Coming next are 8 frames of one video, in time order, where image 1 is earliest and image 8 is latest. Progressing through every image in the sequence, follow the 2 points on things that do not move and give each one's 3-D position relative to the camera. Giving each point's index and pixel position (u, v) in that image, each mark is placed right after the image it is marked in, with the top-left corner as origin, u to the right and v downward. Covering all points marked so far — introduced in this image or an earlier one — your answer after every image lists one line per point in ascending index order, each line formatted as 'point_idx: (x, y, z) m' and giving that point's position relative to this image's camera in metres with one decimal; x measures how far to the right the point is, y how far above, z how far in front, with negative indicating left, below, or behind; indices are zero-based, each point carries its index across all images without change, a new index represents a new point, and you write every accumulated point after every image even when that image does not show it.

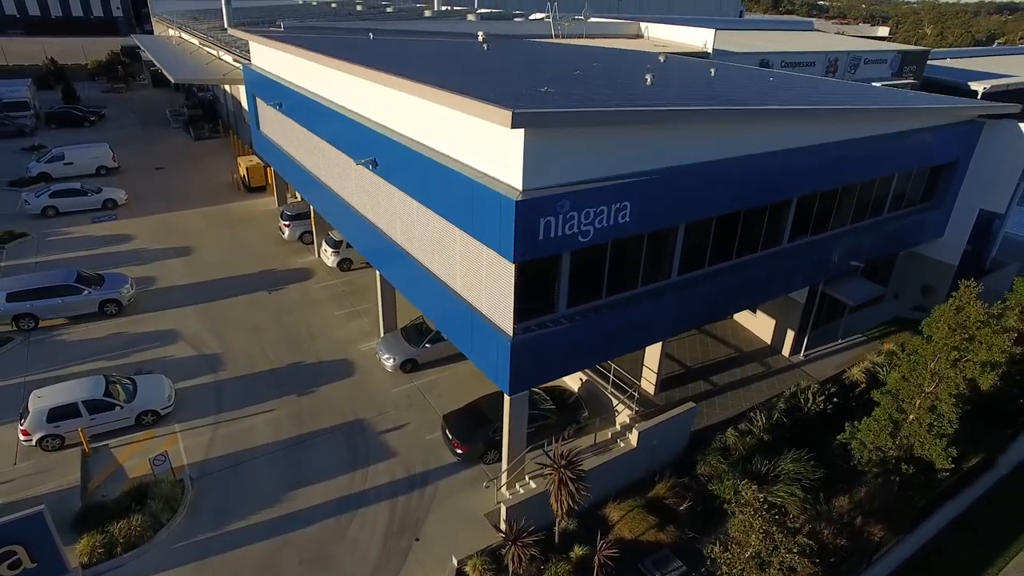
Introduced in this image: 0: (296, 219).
0: (-4.7, +1.5, +14.0) m
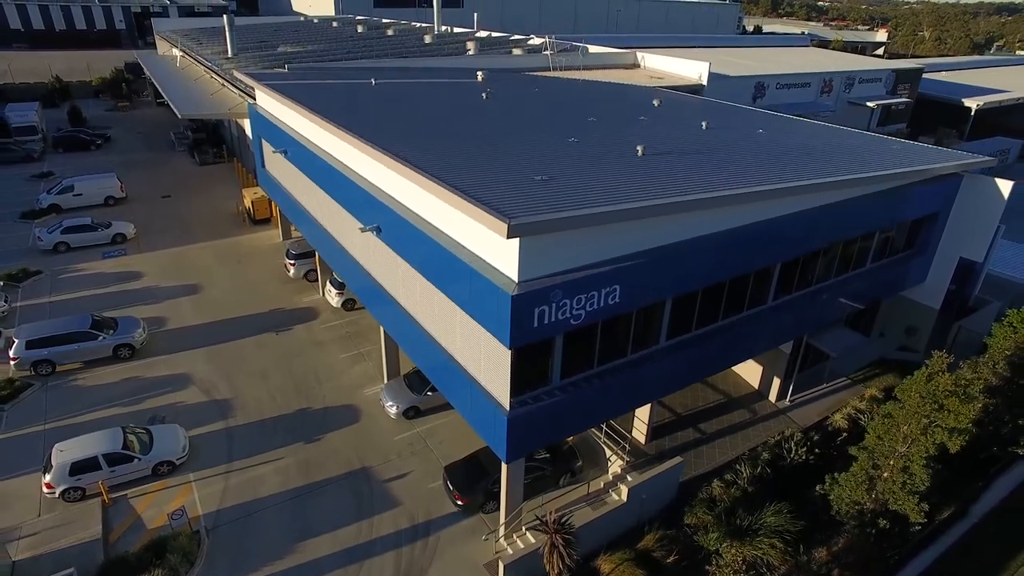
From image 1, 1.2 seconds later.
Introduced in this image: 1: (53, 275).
0: (-4.7, +0.7, +14.4) m
1: (-10.4, +0.3, +14.6) m
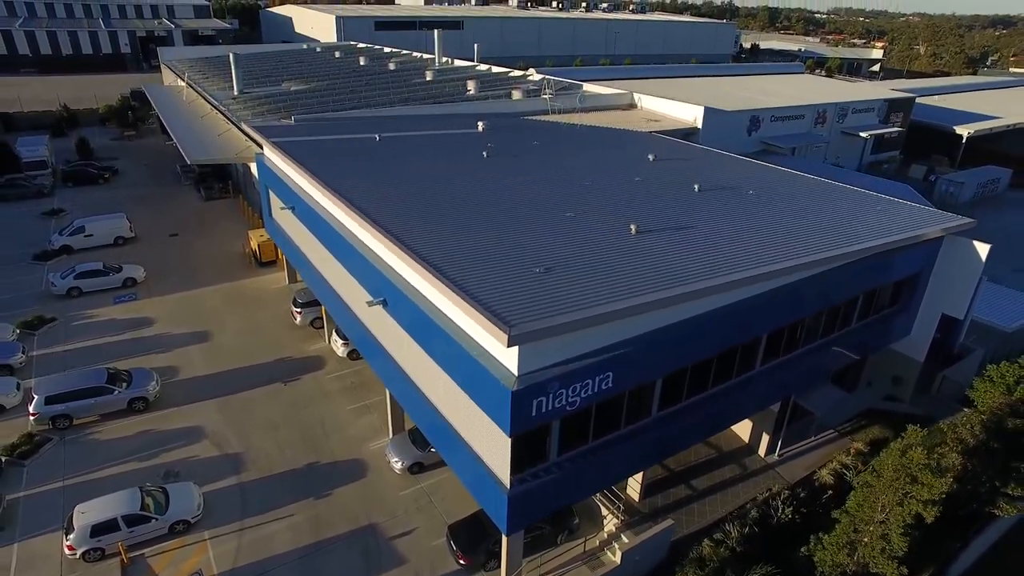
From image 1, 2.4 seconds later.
0: (-4.8, -0.4, +14.9) m
1: (-10.4, -0.8, +15.1) m
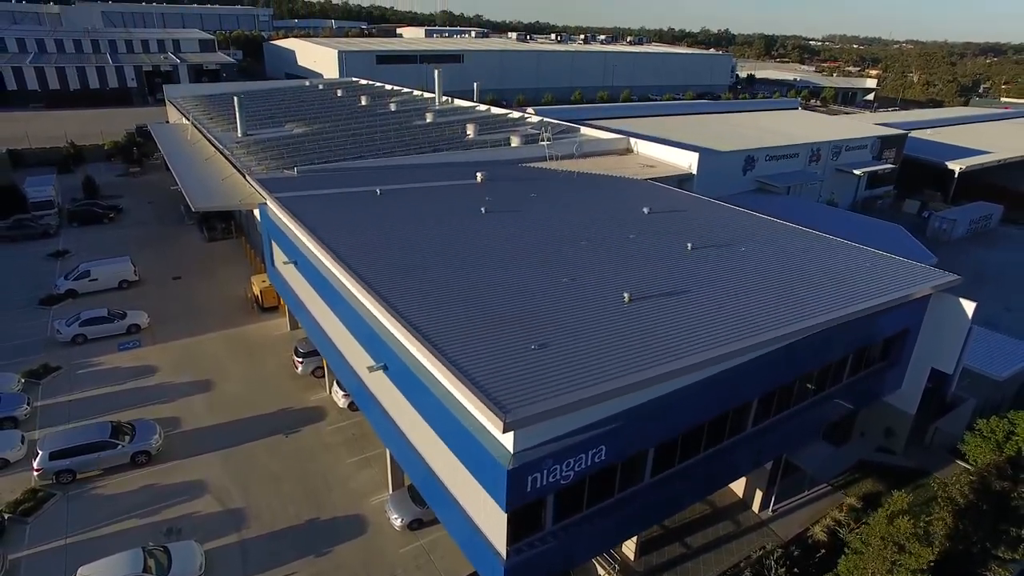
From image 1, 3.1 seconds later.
0: (-4.8, -1.6, +15.1) m
1: (-10.5, -1.9, +15.3) m
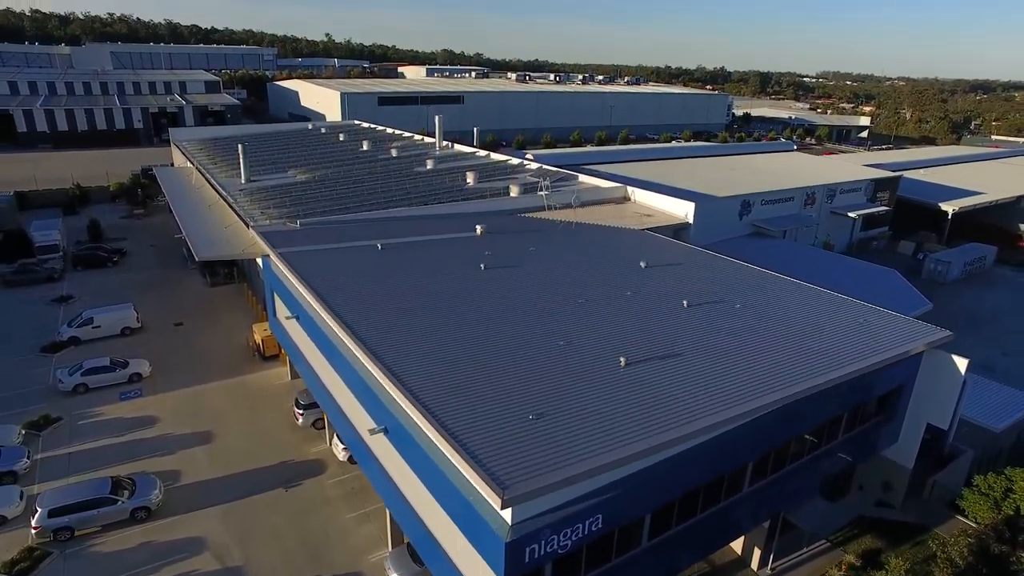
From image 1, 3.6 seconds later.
0: (-4.8, -2.8, +15.2) m
1: (-10.5, -3.2, +15.4) m
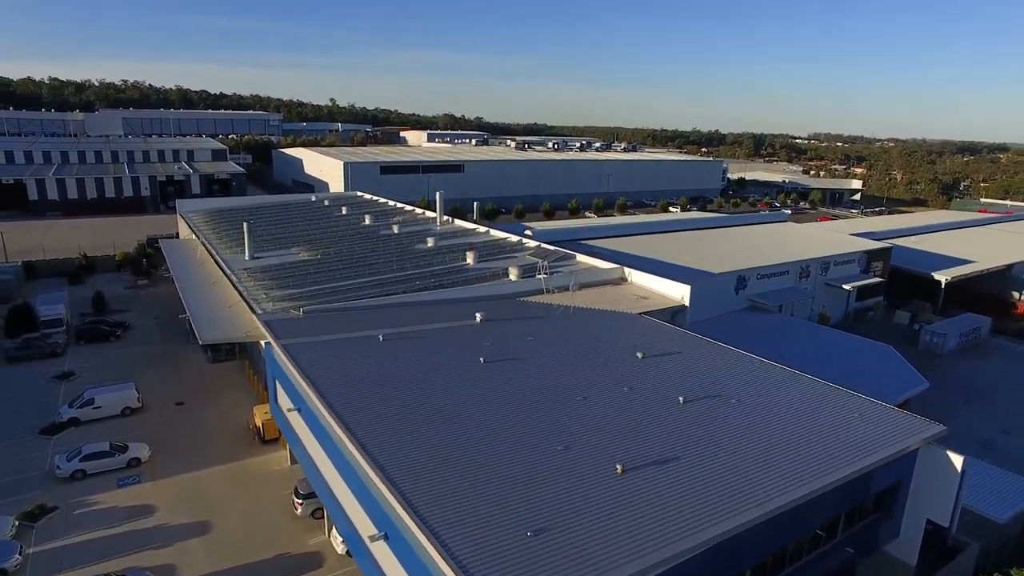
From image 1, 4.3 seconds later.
0: (-4.8, -4.9, +15.2) m
1: (-10.5, -5.3, +15.3) m
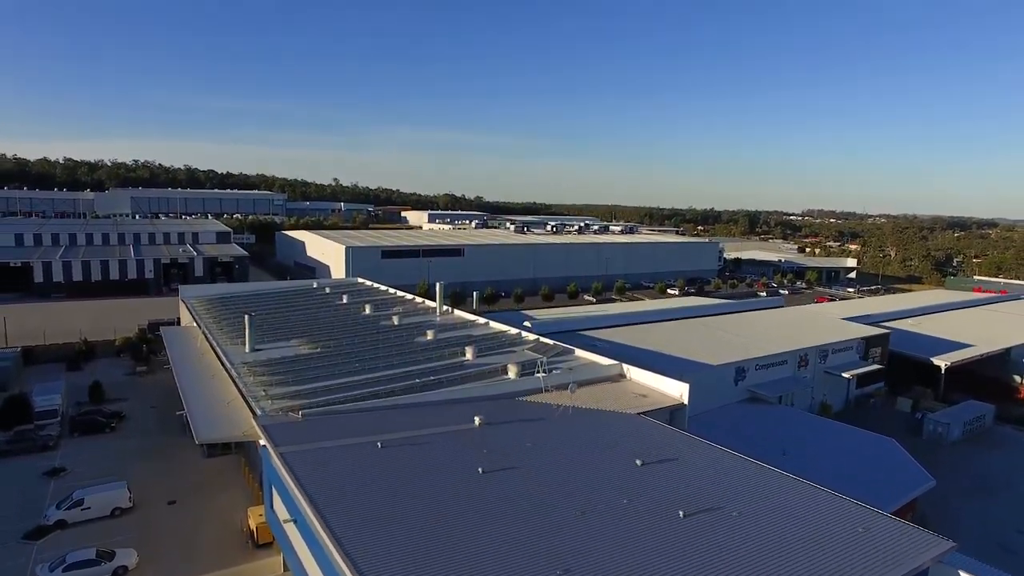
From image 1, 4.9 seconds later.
0: (-4.9, -7.3, +14.7) m
1: (-10.6, -7.7, +14.7) m
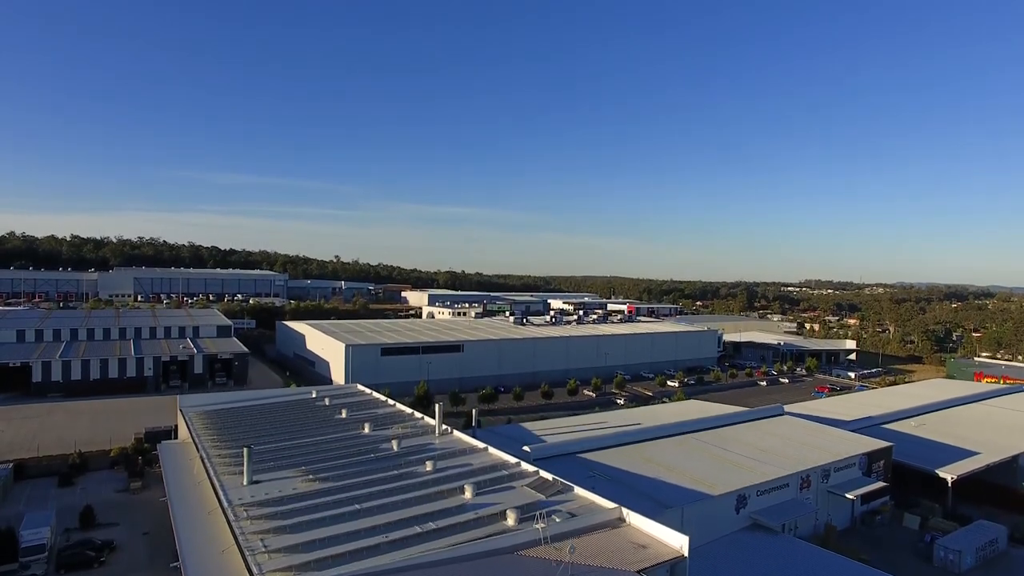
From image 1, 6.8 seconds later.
0: (-4.9, -11.2, +14.0) m
1: (-10.6, -11.7, +14.0) m
